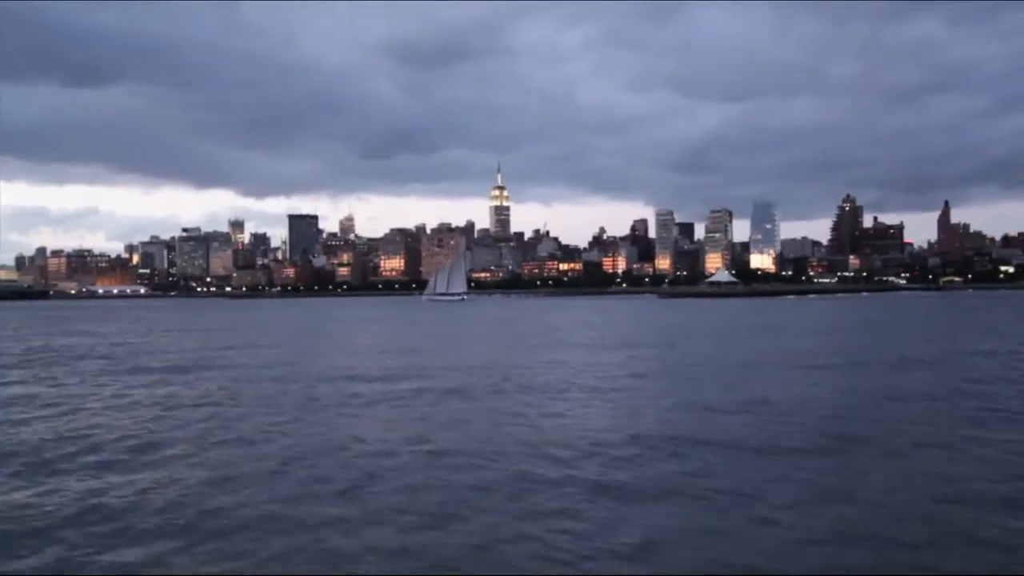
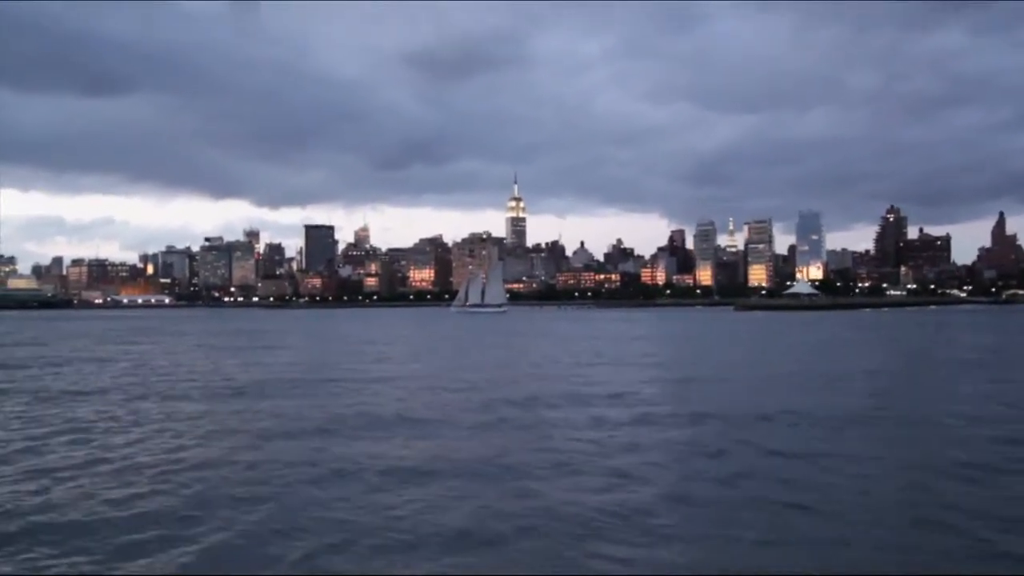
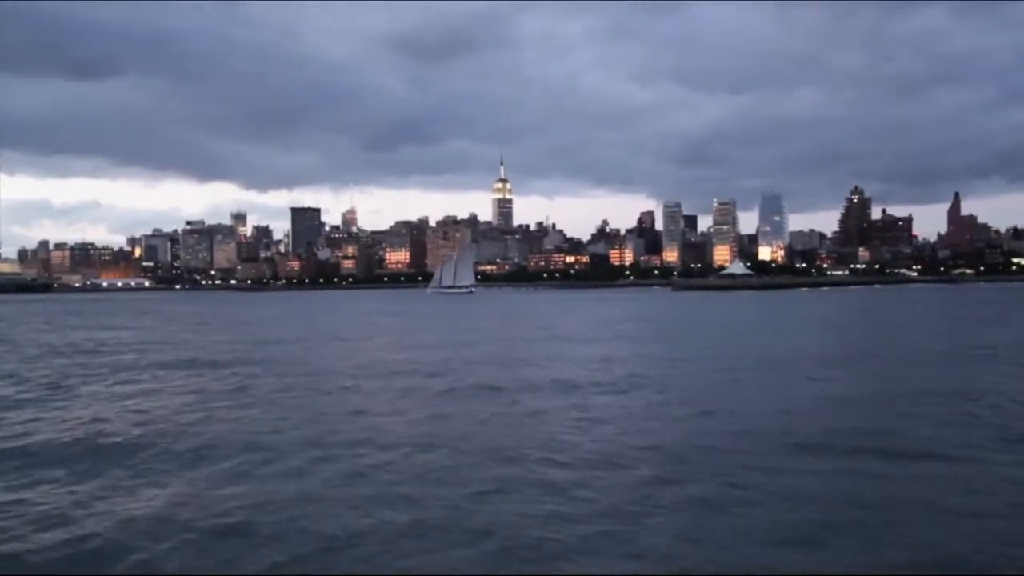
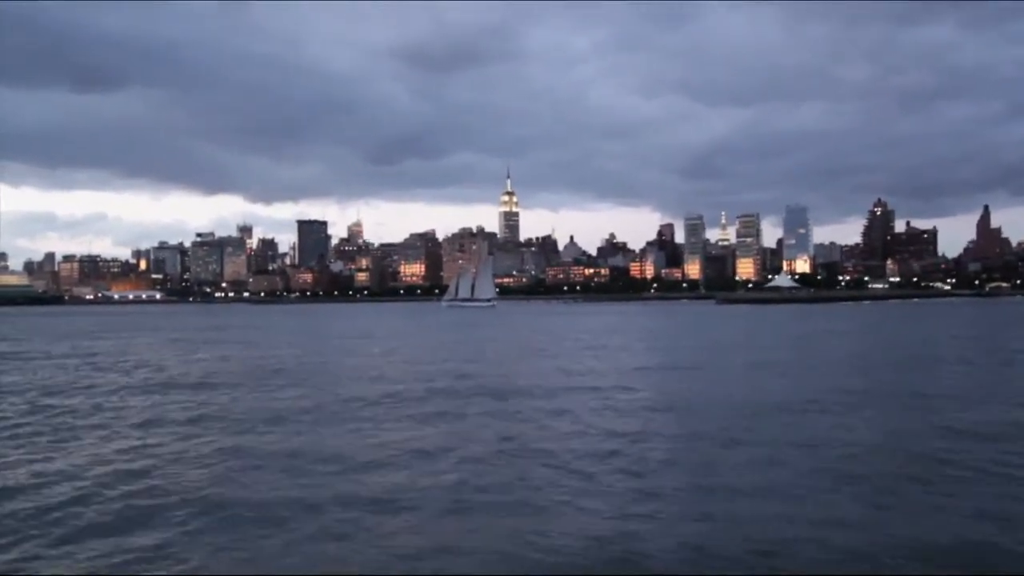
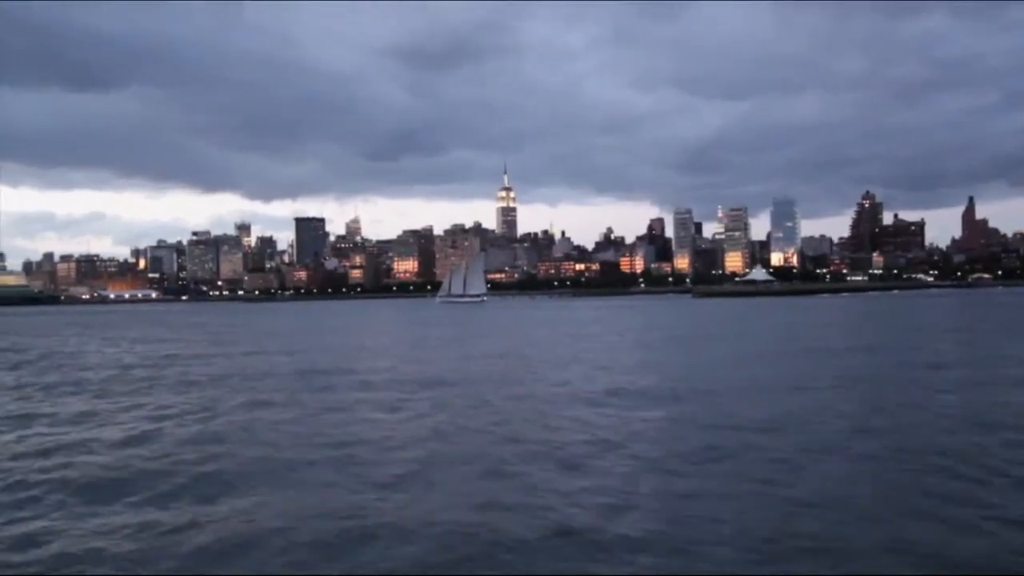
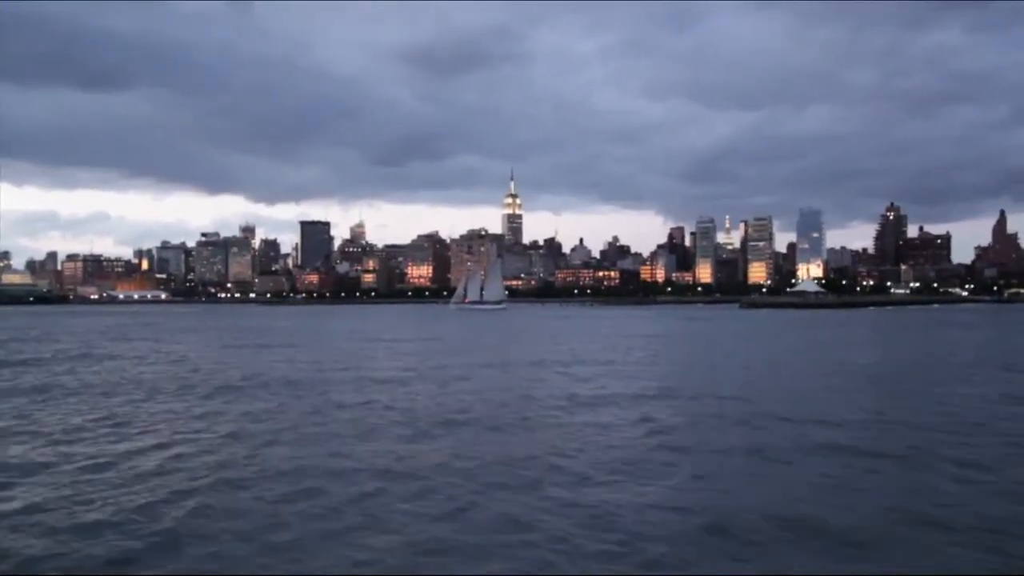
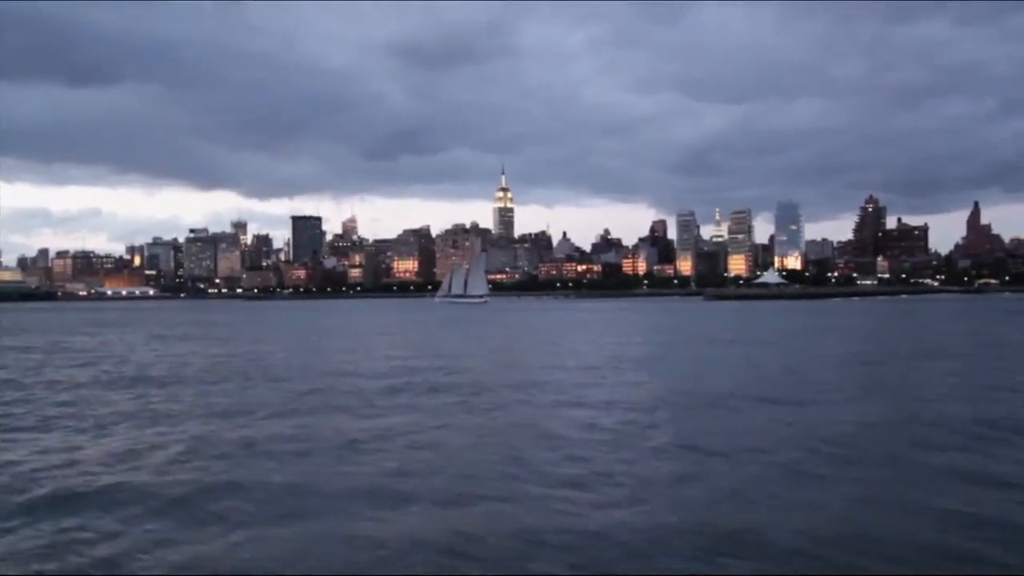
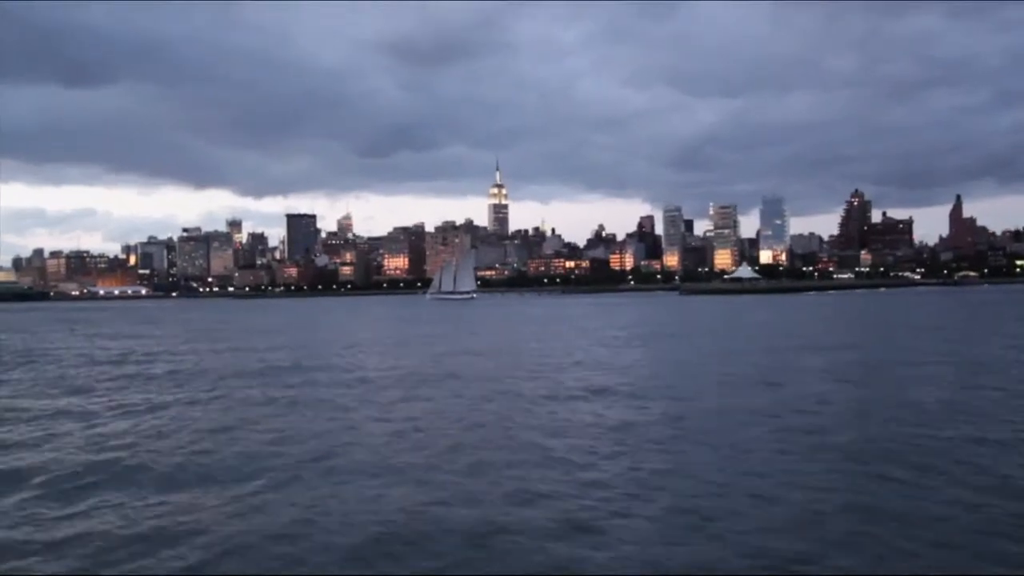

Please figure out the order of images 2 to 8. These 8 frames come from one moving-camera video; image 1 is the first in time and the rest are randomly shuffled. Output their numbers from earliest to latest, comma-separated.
3, 8, 5, 7, 4, 2, 6
